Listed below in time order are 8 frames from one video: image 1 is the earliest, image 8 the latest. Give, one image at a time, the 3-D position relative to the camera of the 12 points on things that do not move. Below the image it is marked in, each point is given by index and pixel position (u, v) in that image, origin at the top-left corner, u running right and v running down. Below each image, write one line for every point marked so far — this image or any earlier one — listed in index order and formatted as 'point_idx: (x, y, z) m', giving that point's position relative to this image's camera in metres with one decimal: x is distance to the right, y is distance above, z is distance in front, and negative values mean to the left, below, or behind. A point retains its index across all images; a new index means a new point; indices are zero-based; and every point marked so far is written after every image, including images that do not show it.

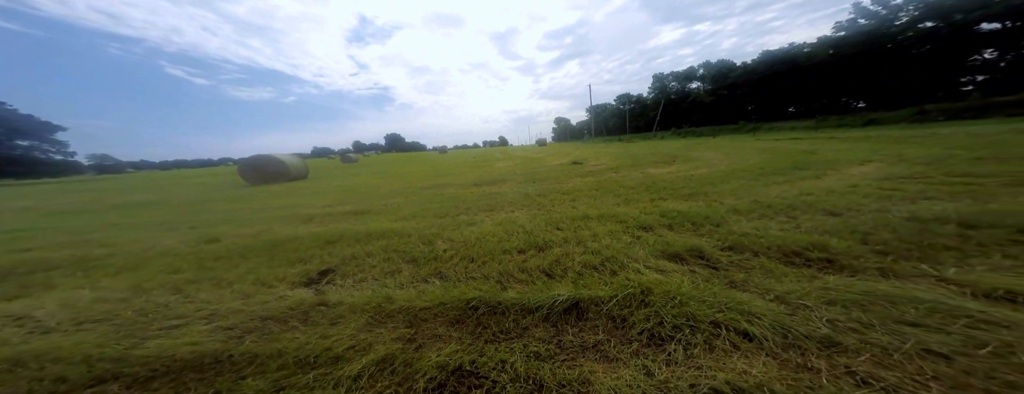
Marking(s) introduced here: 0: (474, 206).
0: (-0.6, -0.2, +4.2) m
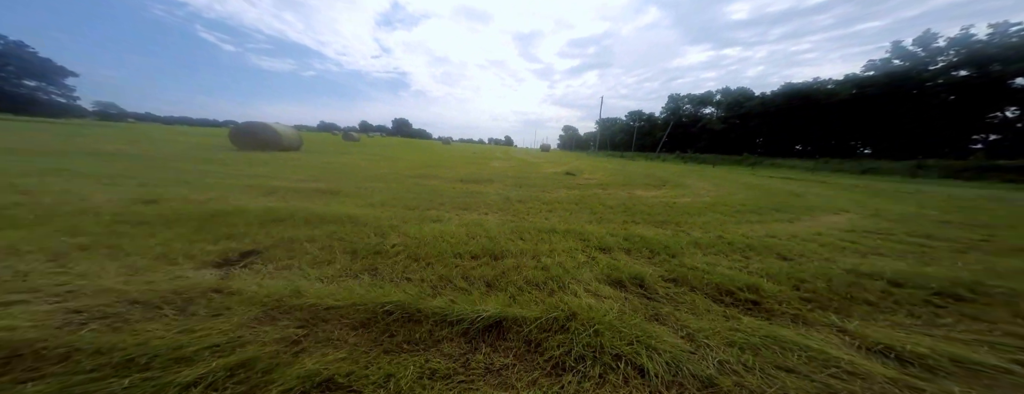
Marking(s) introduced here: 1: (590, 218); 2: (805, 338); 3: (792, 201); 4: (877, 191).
0: (-1.0, -0.1, +4.1) m
1: (+1.1, -0.3, +3.6) m
2: (+1.4, -0.7, +1.2) m
3: (+5.1, -0.1, +4.6) m
4: (+8.4, +0.1, +5.8) m
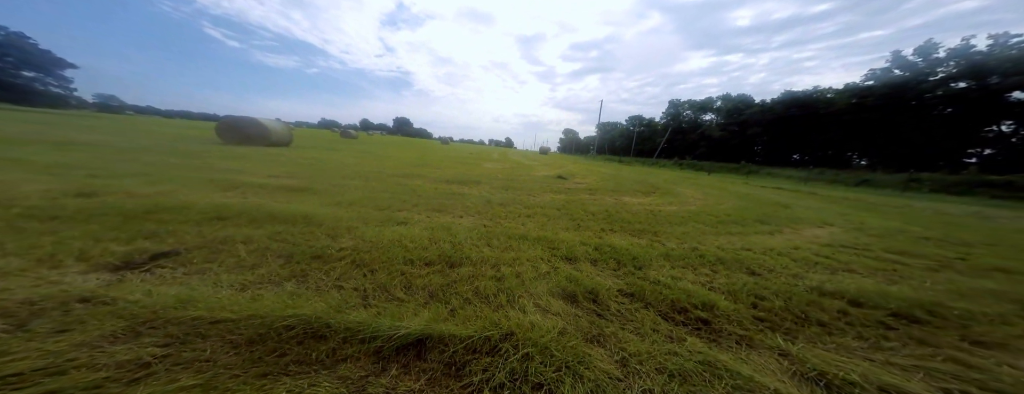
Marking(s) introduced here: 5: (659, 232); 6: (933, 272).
0: (-1.4, -0.1, +4.0) m
1: (+0.8, -0.4, +3.5) m
2: (+1.0, -0.8, +1.1) m
3: (+4.7, -0.3, +4.4) m
4: (+8.1, -0.2, +5.7) m
5: (+1.9, -0.4, +3.2) m
6: (+3.4, -0.6, +2.0) m
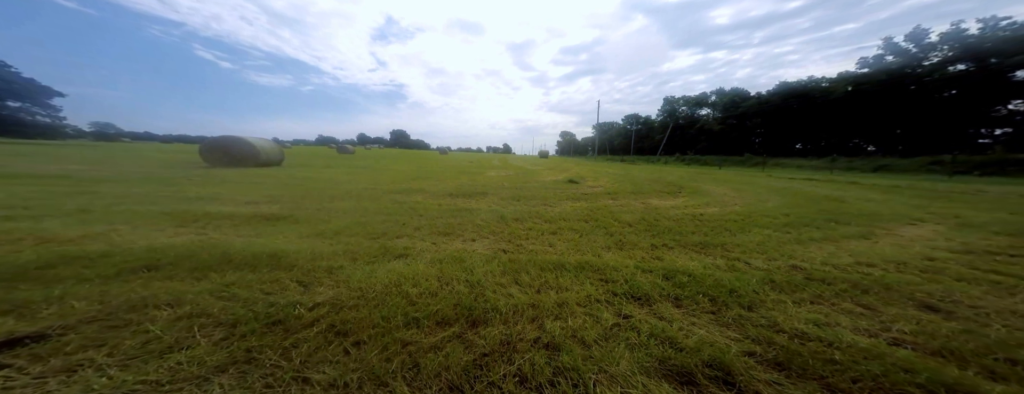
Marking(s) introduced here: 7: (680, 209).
0: (-1.1, -0.4, +3.3) m
1: (+1.1, -0.5, +2.9) m
2: (+1.4, -0.8, +0.5) m
3: (+5.0, -0.2, +3.8) m
4: (+8.3, +0.1, +5.1) m
5: (+2.2, -0.5, +2.5) m
6: (+3.7, -0.5, +1.4) m
7: (+3.0, -0.2, +4.5) m
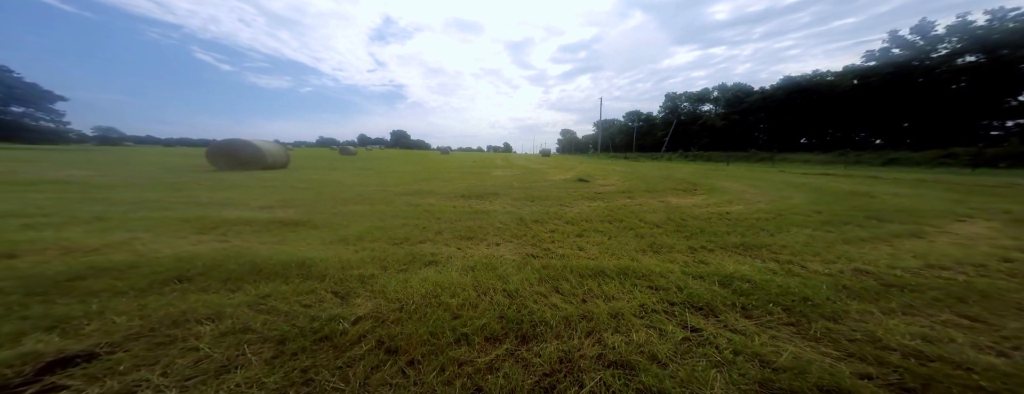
0: (-0.8, -0.4, +3.2) m
1: (+1.4, -0.5, +2.7) m
2: (+1.7, -0.8, +0.3) m
3: (+5.3, -0.2, +3.7) m
4: (+8.7, +0.2, +4.9) m
5: (+2.5, -0.5, +2.4) m
6: (+4.1, -0.5, +1.2) m
7: (+3.4, -0.2, +4.4) m
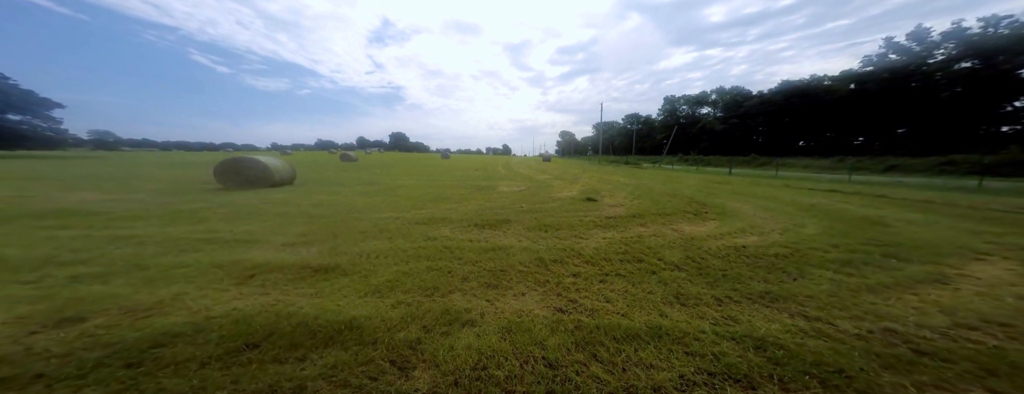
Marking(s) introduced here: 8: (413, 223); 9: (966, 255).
0: (-0.5, -1.0, +3.3) m
1: (+1.7, -1.1, +2.8) m
2: (+2.0, -1.3, +0.4) m
3: (+5.6, -0.7, +3.7) m
4: (+8.9, -0.3, +5.0) m
5: (+2.8, -1.0, +2.5) m
6: (+4.4, -1.0, +1.3) m
7: (+3.7, -0.7, +4.4) m
8: (-2.3, -0.6, +5.6) m
9: (+6.0, -0.7, +3.3) m
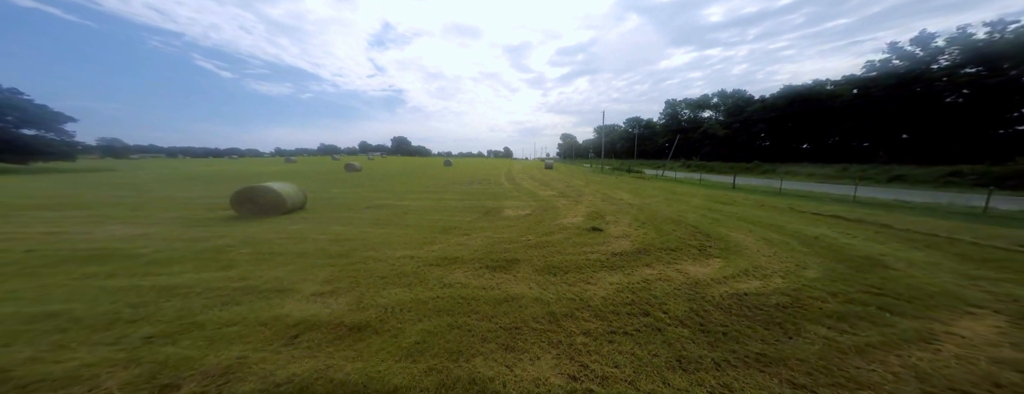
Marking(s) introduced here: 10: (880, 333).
0: (-0.3, -1.9, +3.5) m
1: (+1.9, -1.9, +3.0) m
2: (+2.1, -2.1, +0.6) m
3: (+5.8, -1.5, +3.9) m
4: (+9.2, -1.1, +5.1) m
5: (+3.0, -1.8, +2.7) m
6: (+4.5, -1.8, +1.5) m
7: (+3.9, -1.6, +4.6) m
8: (-2.0, -1.6, +5.9) m
9: (+6.2, -1.5, +3.5) m
10: (+4.7, -1.7, +3.2) m
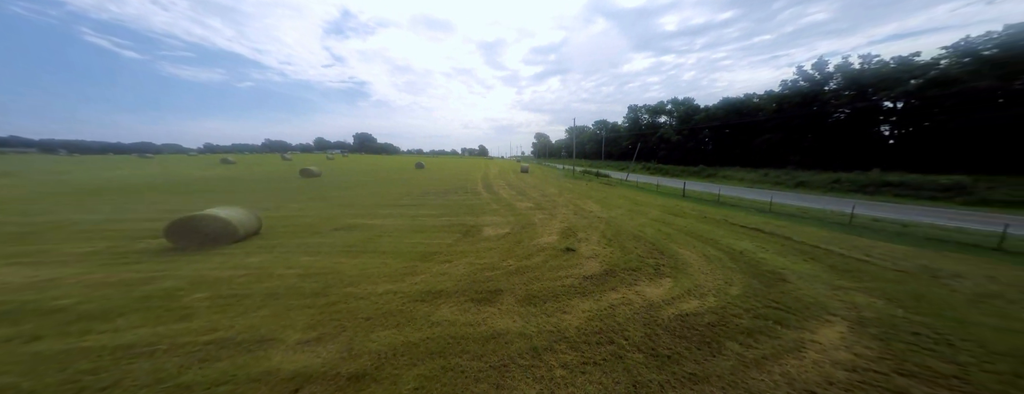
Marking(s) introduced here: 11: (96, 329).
0: (-0.5, -2.9, +4.0) m
1: (+1.7, -2.8, +3.8) m
2: (+2.3, -3.0, +1.4) m
3: (+5.5, -2.3, +5.1) m
4: (+8.7, -1.7, +6.7) m
5: (+2.9, -2.7, +3.6) m
6: (+4.6, -2.6, +2.6) m
7: (+3.5, -2.4, +5.6) m
8: (-2.5, -2.6, +6.2) m
9: (+6.0, -2.3, +4.8) m
10: (+4.5, -2.5, +4.3) m
11: (-8.8, -2.9, +5.4) m
